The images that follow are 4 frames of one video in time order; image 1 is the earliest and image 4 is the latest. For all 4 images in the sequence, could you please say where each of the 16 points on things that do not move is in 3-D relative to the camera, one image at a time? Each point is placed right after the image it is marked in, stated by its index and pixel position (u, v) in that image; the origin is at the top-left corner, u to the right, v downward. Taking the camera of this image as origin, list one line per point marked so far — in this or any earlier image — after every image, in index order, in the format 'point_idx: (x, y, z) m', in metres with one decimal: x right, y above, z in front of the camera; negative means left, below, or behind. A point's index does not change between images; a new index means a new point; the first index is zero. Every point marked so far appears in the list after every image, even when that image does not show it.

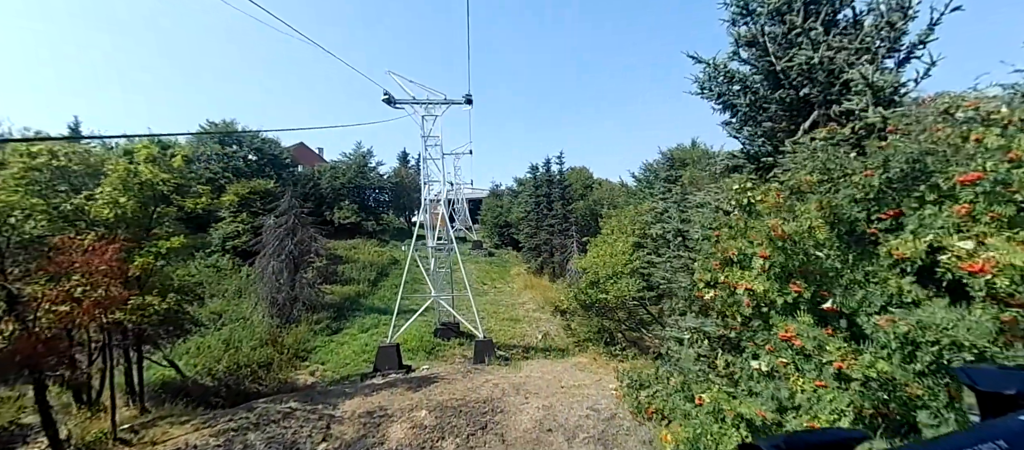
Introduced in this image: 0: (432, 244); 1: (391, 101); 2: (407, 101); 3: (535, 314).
0: (-2.8, -0.7, +14.5) m
1: (-3.4, +3.5, +11.8) m
2: (-3.1, +3.6, +12.1) m
3: (+1.0, -3.7, +17.7) m
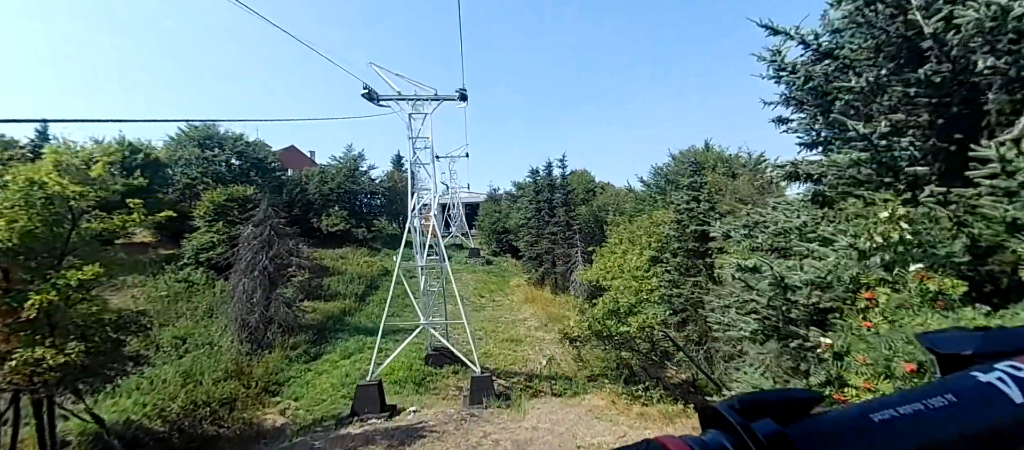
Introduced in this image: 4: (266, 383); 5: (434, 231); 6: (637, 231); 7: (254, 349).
0: (-2.7, -1.1, +12.9) m
1: (-3.4, +3.1, +10.2) m
2: (-3.0, +3.2, +10.5) m
3: (+1.0, -4.1, +16.1) m
4: (-6.7, -4.3, +11.6) m
5: (-2.3, -0.2, +12.6) m
6: (+4.9, -0.3, +16.2) m
7: (-8.0, -3.9, +13.1) m
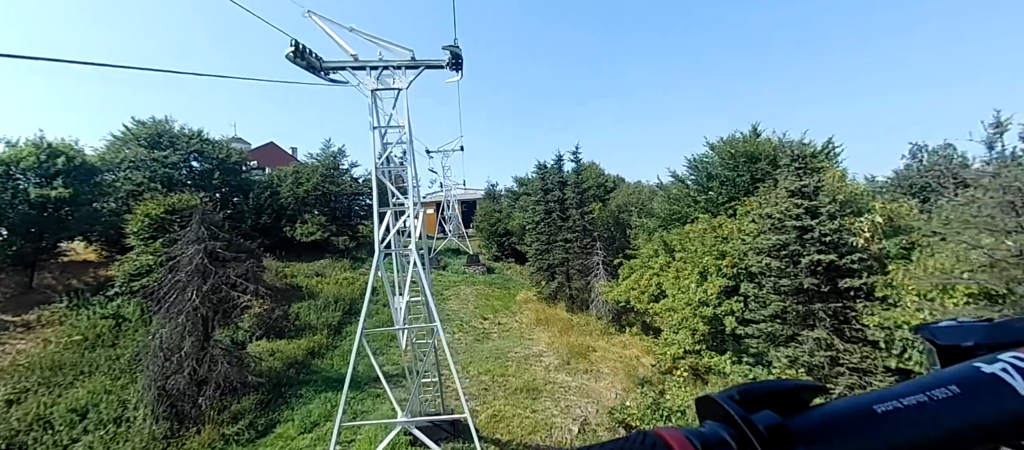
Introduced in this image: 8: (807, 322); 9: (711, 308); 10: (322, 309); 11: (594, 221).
0: (-2.4, -1.7, +9.3) m
1: (-3.1, +2.5, +6.6) m
2: (-2.7, +2.6, +6.8) m
3: (+1.4, -4.5, +12.6) m
4: (-6.2, -5.0, +8.0) m
5: (-1.9, -0.7, +9.0) m
6: (+5.2, -0.6, +12.7) m
7: (-7.5, -4.5, +9.5) m
8: (+5.2, -1.7, +7.4) m
9: (+4.3, -1.8, +9.2) m
10: (-7.4, -3.3, +16.5) m
11: (+3.7, +0.2, +19.2) m
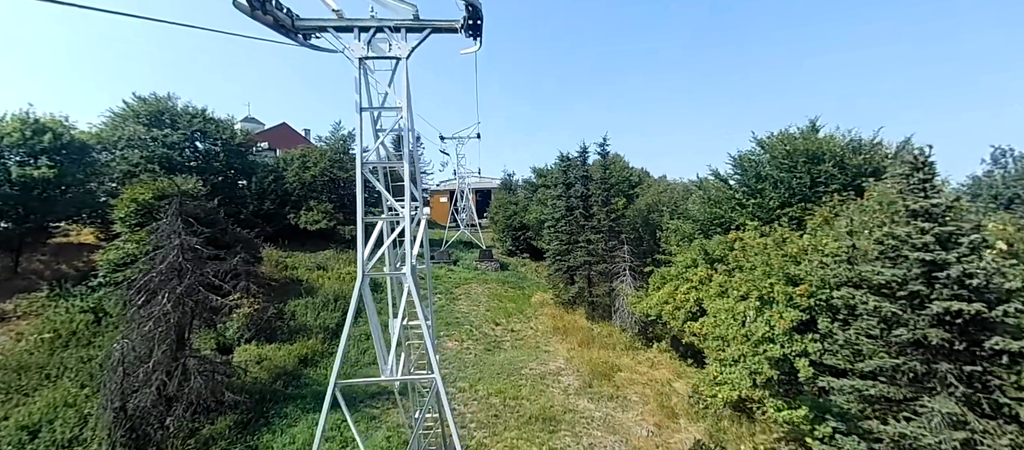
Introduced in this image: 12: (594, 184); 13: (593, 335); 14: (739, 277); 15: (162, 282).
0: (-2.0, -1.7, +7.7) m
1: (-2.7, +2.3, +4.9) m
2: (-2.3, +2.4, +5.1) m
3: (+1.8, -4.7, +11.0) m
4: (-6.0, -5.0, +6.7) m
5: (-1.6, -0.9, +7.4) m
6: (+5.7, -0.8, +10.8) m
7: (-7.2, -4.4, +8.2) m
8: (+5.5, -2.1, +5.6) m
9: (+4.7, -2.1, +7.4) m
10: (-6.9, -3.0, +15.2) m
11: (+4.5, +0.2, +17.4) m
12: (+3.5, +1.8, +18.4) m
13: (+3.0, -4.0, +15.4) m
14: (+5.3, -1.2, +10.0) m
15: (-8.0, -1.3, +9.9) m
